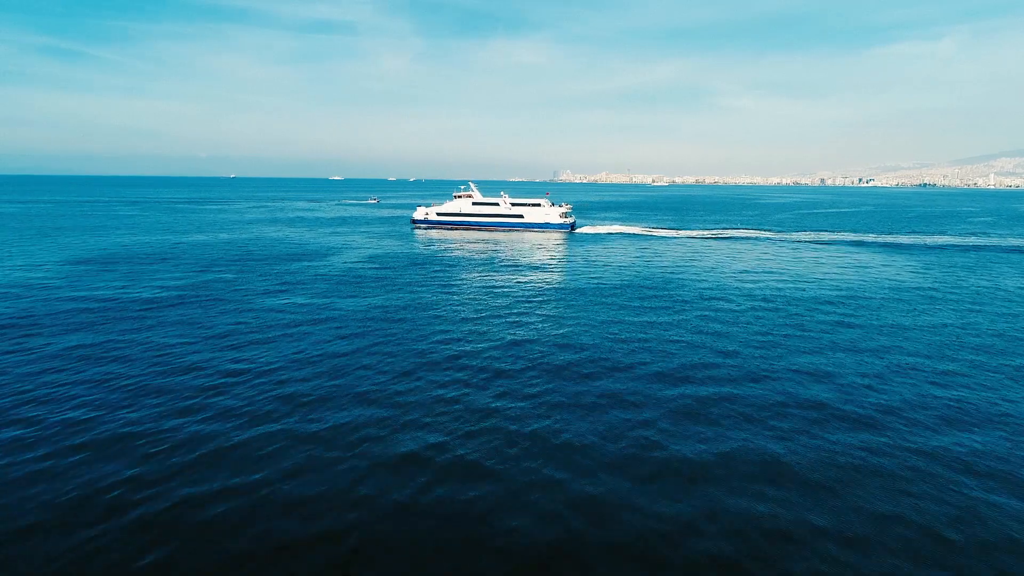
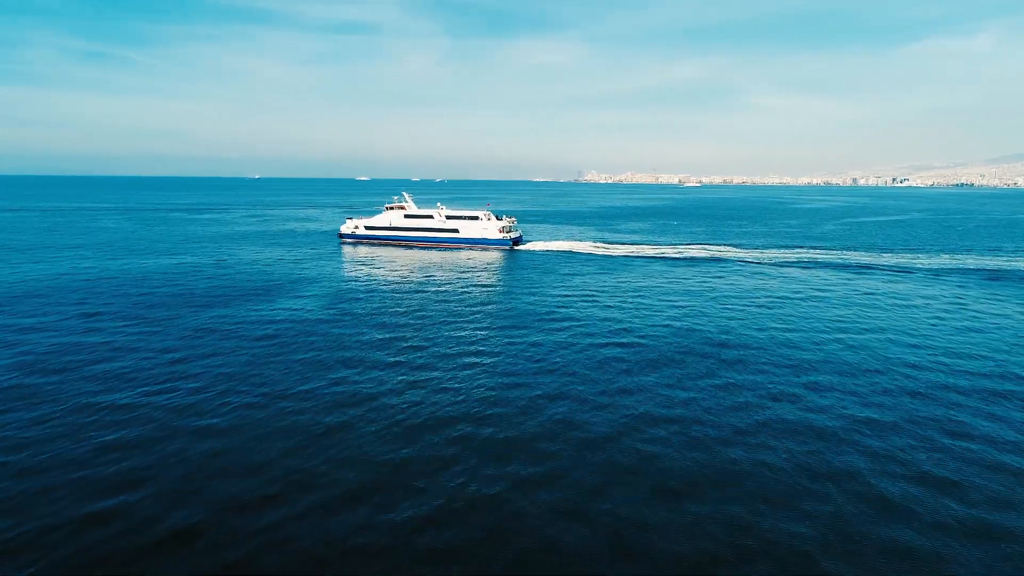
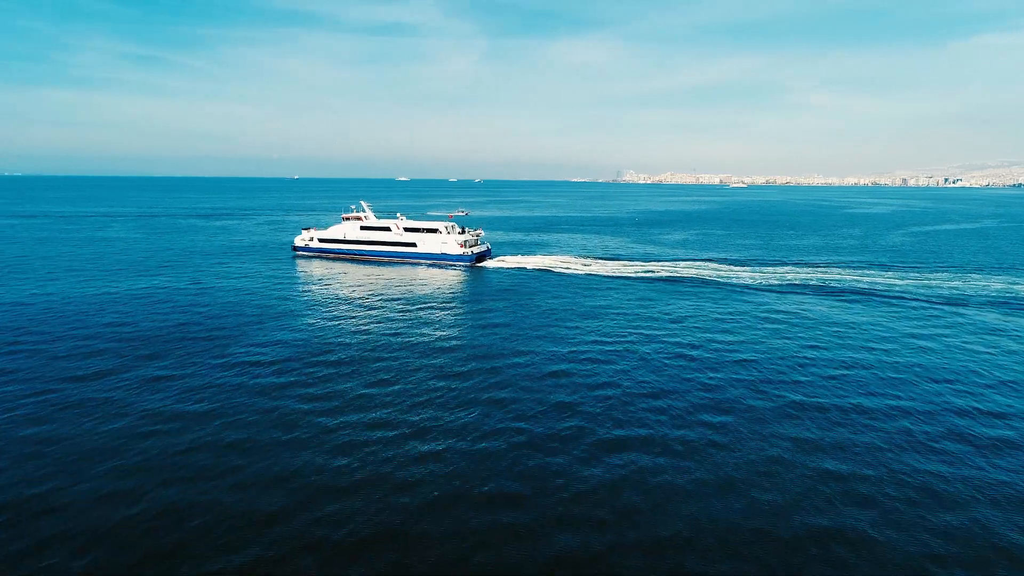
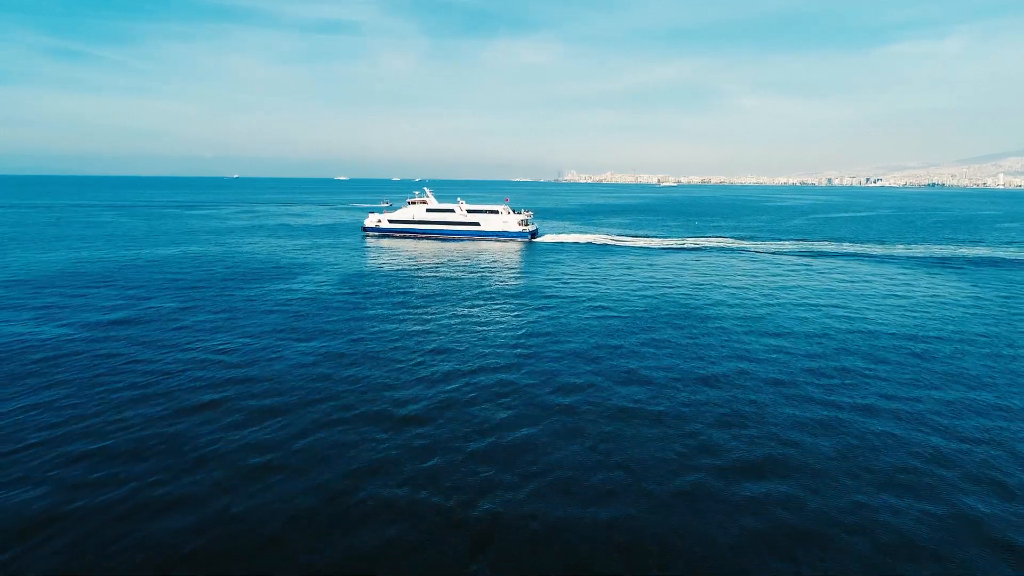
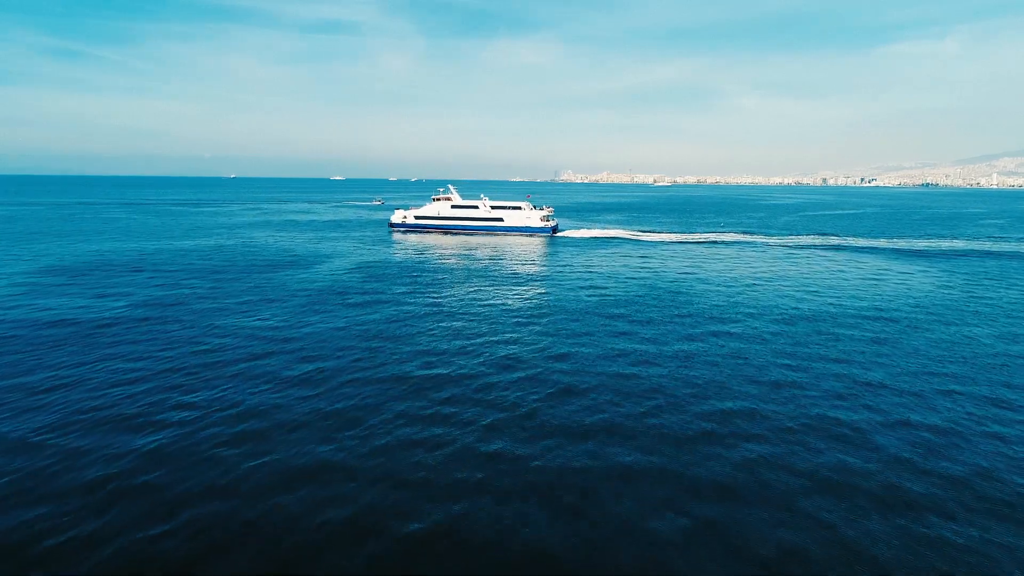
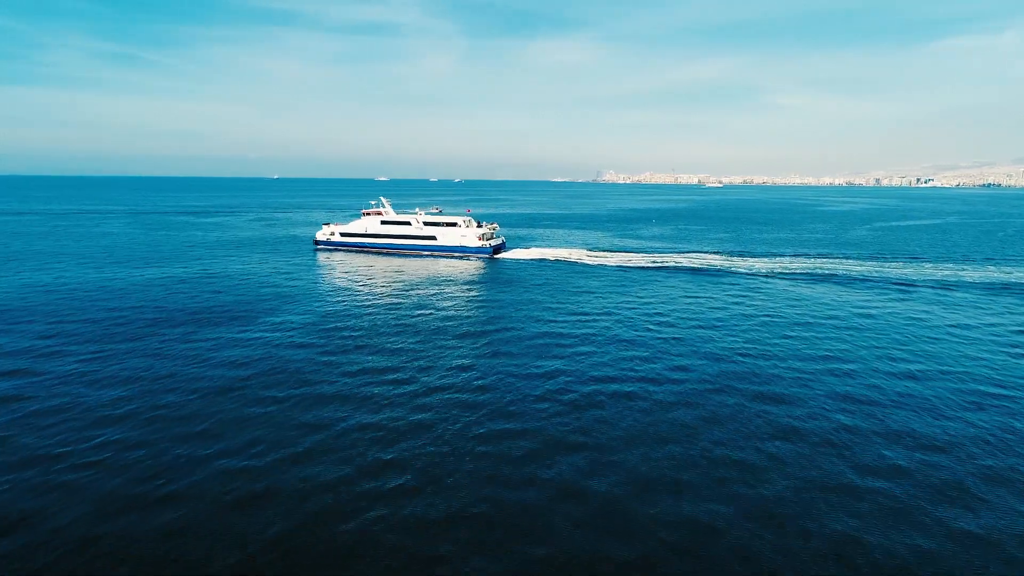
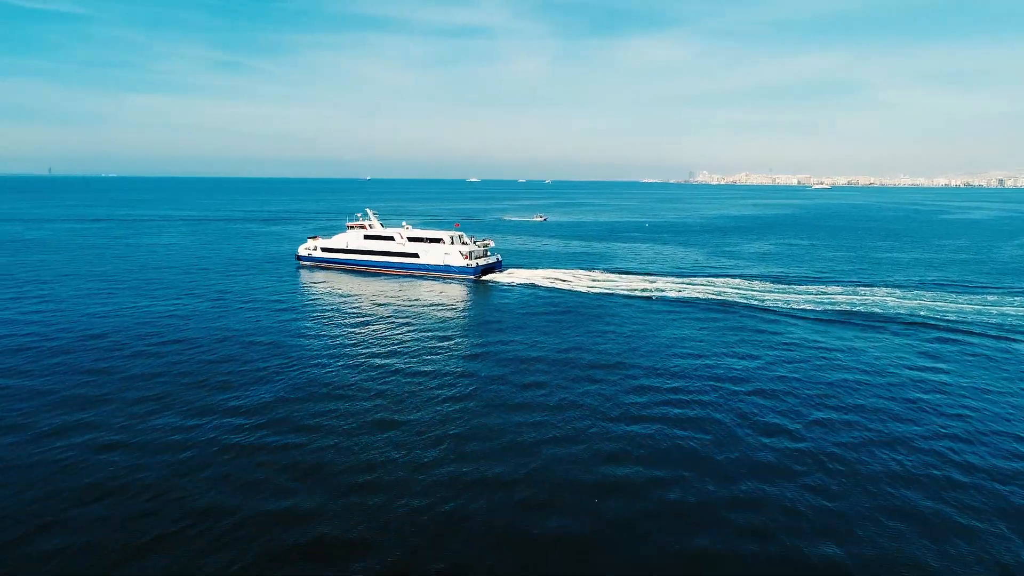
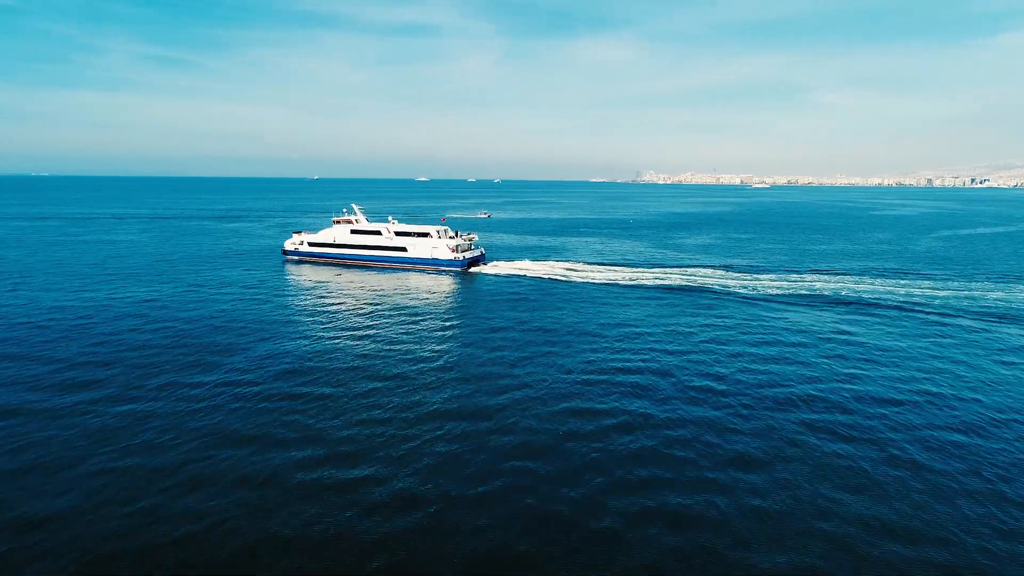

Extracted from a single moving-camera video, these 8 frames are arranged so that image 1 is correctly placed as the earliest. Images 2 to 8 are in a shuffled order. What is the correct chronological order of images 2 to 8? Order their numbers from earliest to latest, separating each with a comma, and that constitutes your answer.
5, 4, 2, 6, 3, 8, 7
